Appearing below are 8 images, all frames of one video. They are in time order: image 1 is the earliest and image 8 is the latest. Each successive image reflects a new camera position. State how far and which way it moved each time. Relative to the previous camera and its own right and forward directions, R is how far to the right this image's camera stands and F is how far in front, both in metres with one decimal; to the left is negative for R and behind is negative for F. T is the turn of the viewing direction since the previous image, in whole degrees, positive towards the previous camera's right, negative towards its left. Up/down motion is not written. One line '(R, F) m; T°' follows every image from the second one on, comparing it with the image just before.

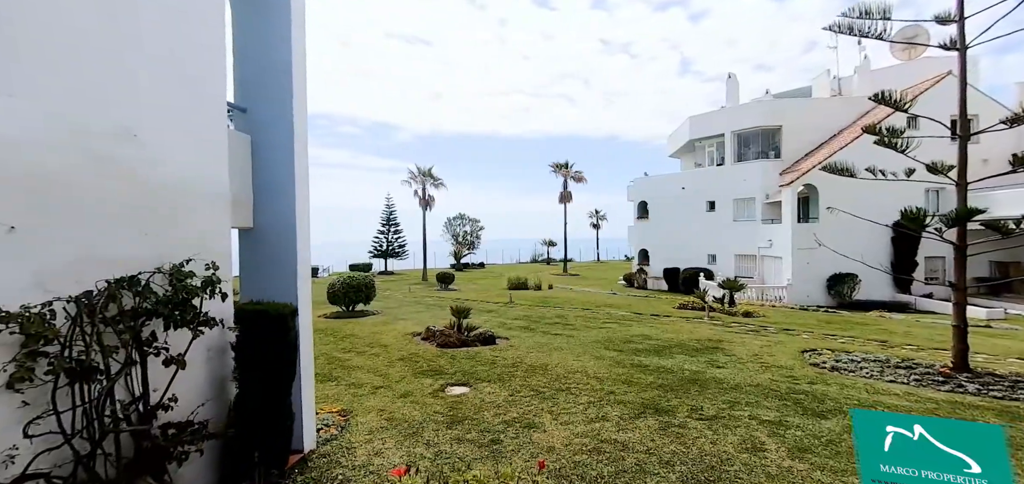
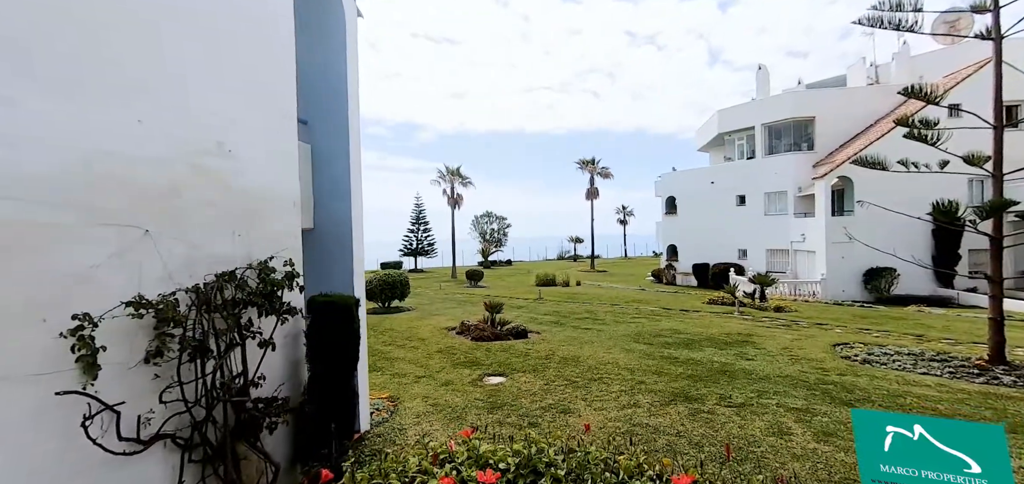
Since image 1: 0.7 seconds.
(-0.1, -0.4) m; -3°
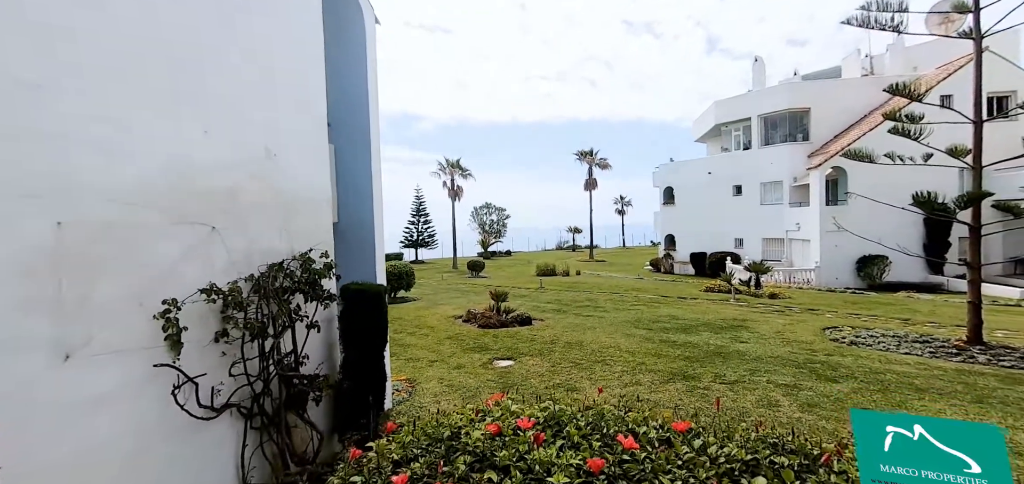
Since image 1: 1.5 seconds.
(-0.2, -0.4) m; 0°
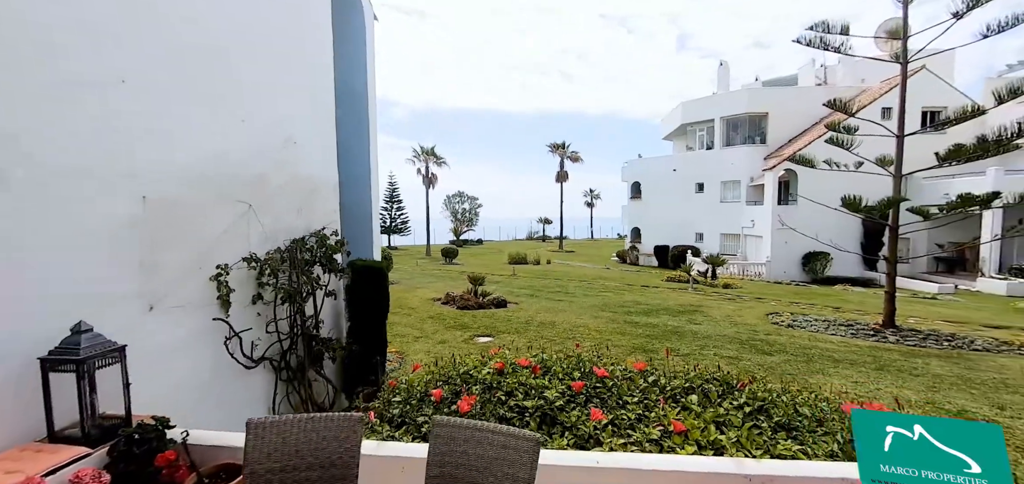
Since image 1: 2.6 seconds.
(-0.2, -0.7) m; +4°
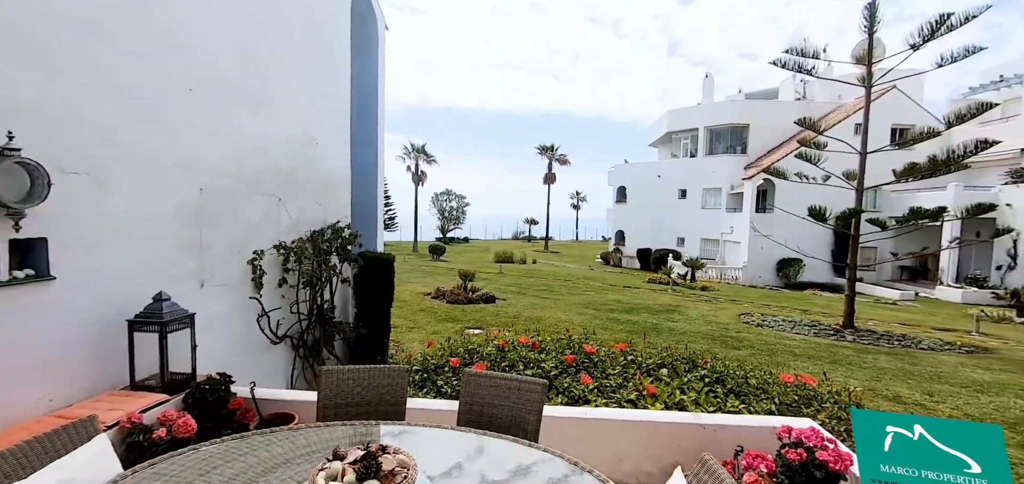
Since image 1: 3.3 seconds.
(-0.1, -0.5) m; +2°
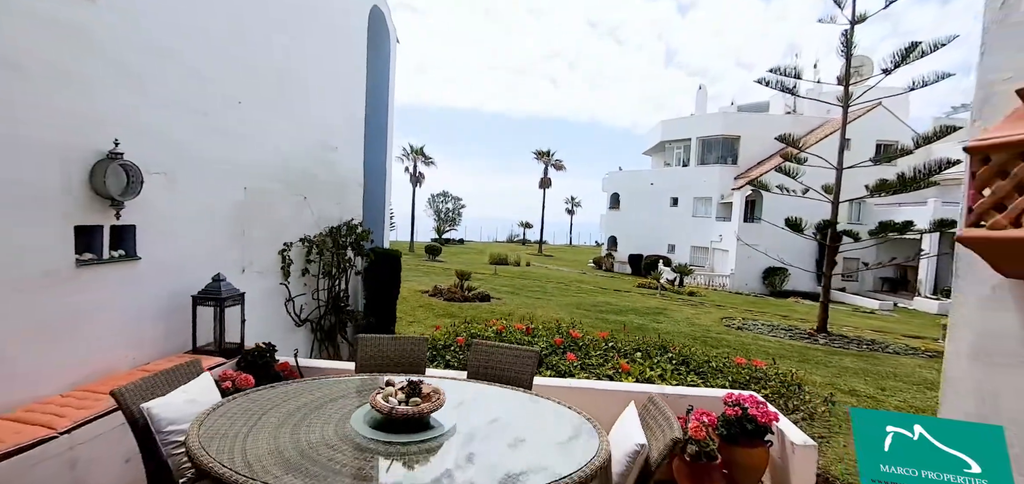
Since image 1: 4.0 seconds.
(0.0, -0.6) m; +1°
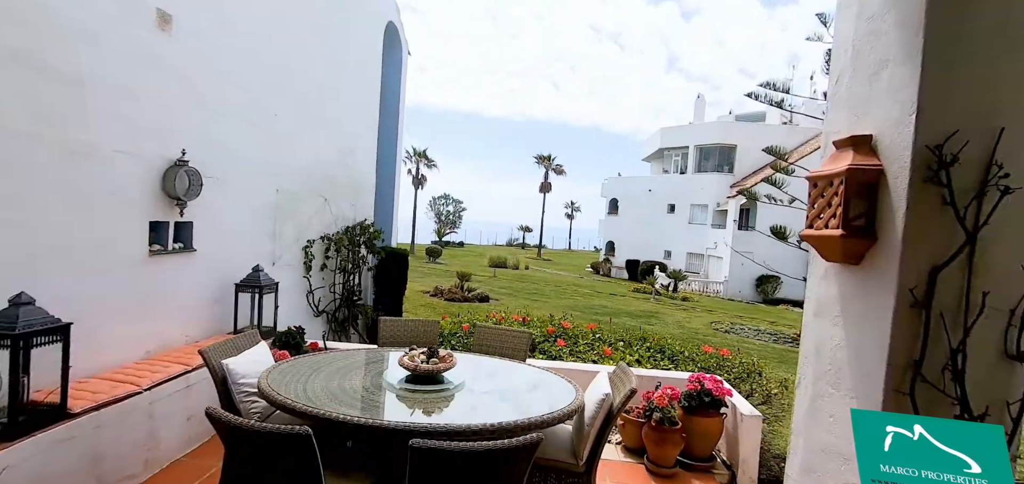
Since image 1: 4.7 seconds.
(0.0, -0.5) m; 0°
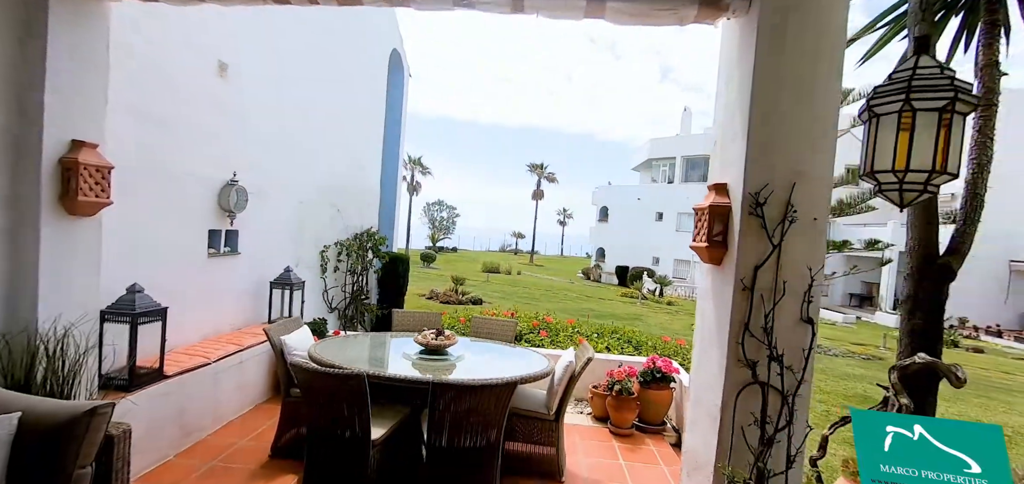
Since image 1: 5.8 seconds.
(0.0, -0.8) m; +1°
